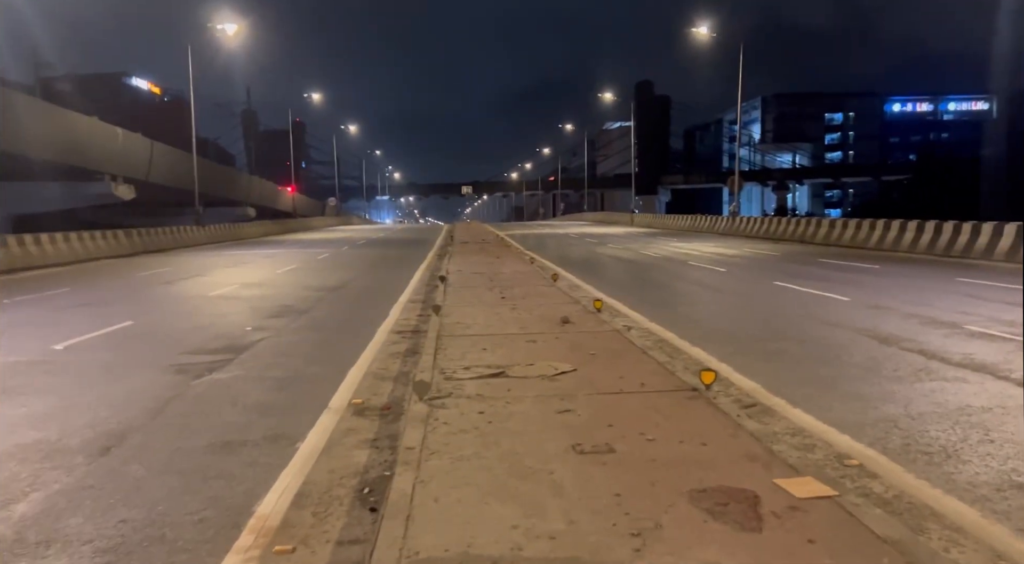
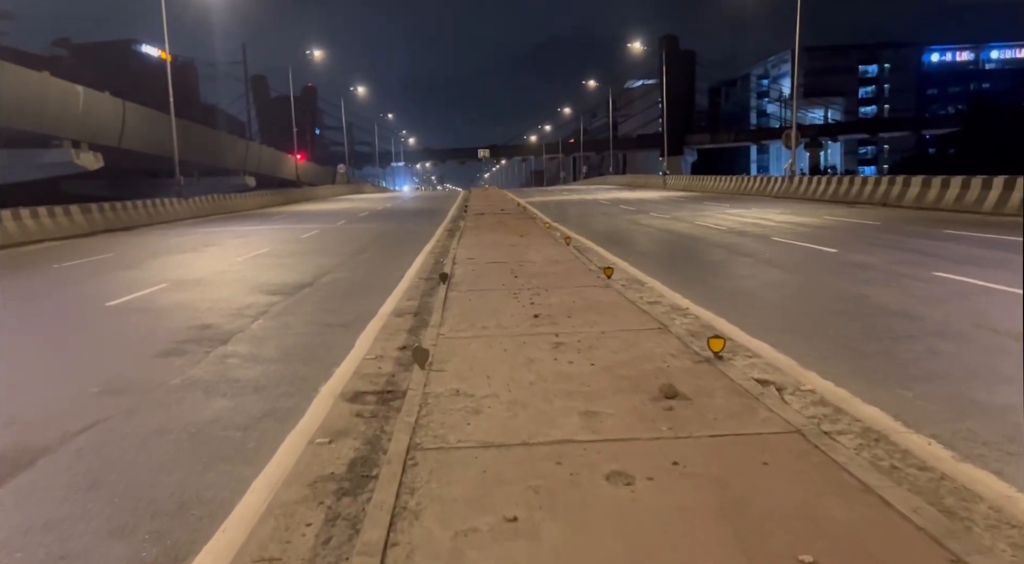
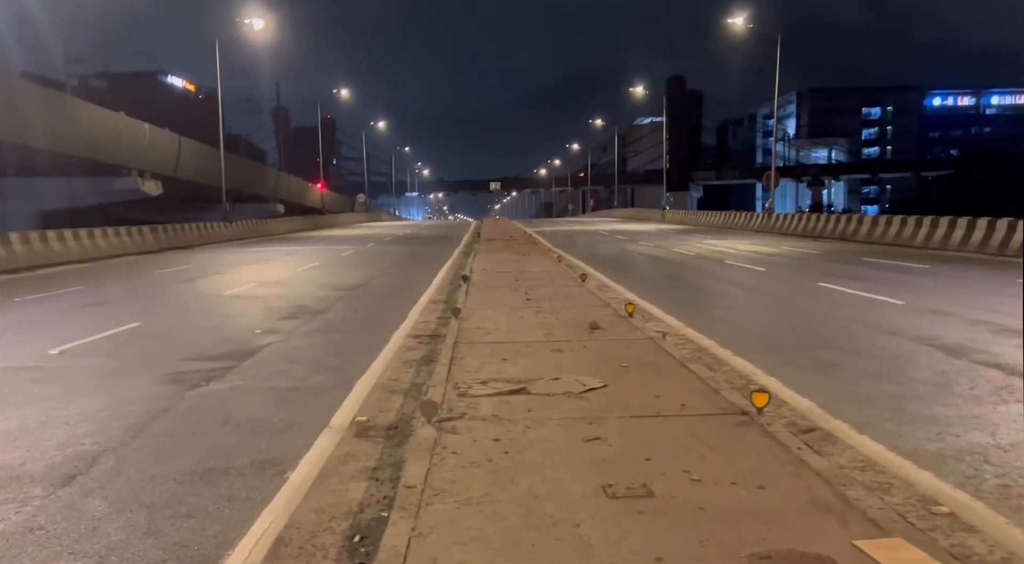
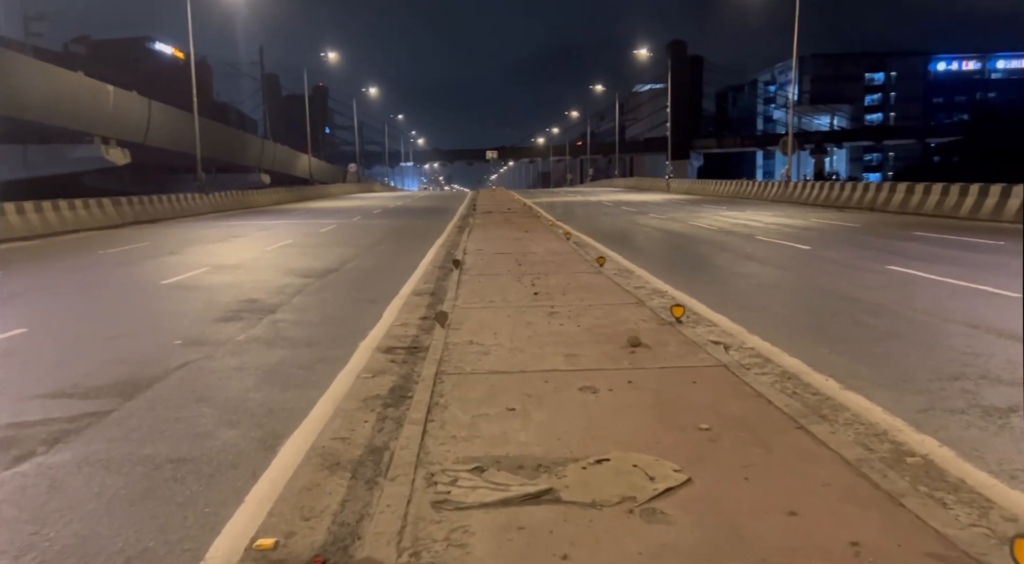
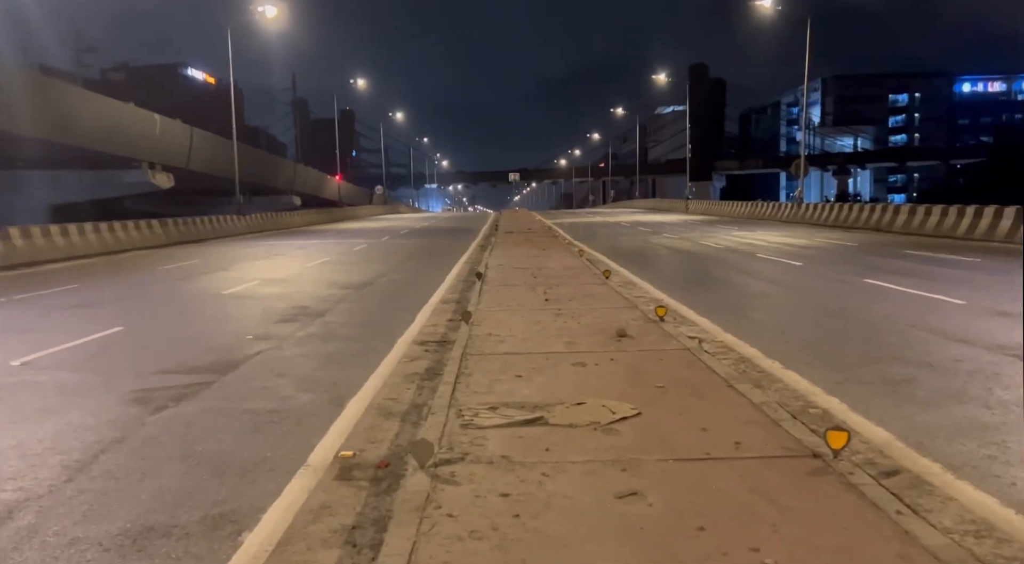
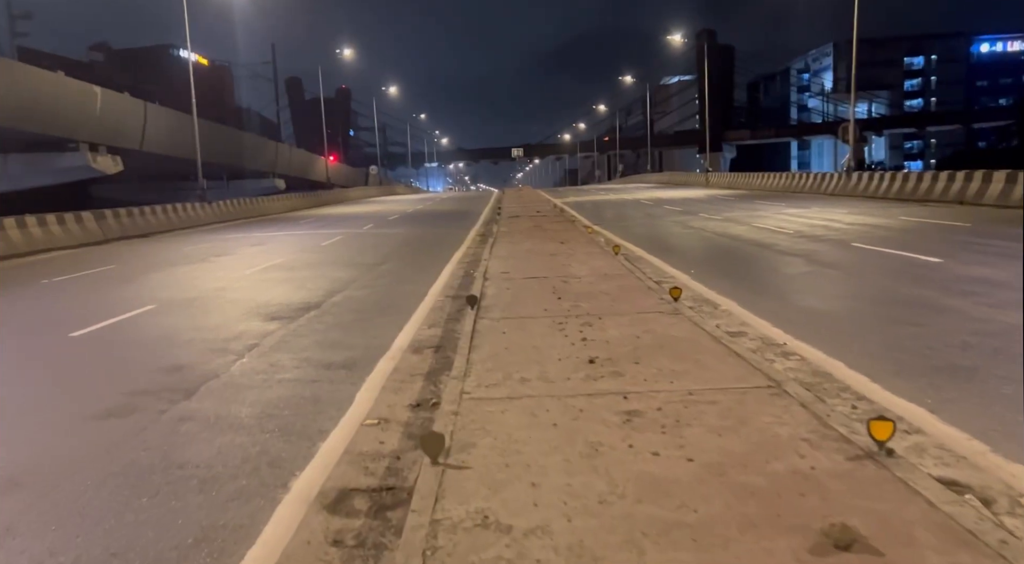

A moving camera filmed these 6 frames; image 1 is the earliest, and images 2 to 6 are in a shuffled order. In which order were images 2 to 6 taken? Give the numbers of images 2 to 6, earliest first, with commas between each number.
3, 5, 4, 2, 6
